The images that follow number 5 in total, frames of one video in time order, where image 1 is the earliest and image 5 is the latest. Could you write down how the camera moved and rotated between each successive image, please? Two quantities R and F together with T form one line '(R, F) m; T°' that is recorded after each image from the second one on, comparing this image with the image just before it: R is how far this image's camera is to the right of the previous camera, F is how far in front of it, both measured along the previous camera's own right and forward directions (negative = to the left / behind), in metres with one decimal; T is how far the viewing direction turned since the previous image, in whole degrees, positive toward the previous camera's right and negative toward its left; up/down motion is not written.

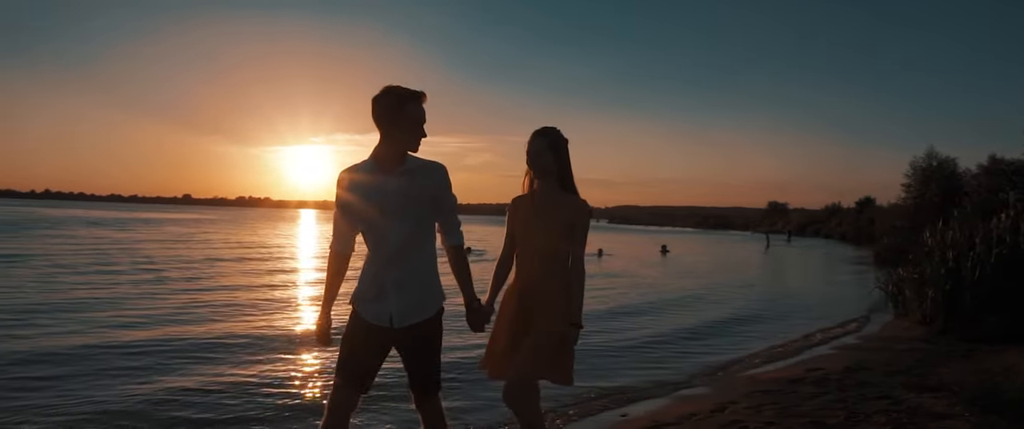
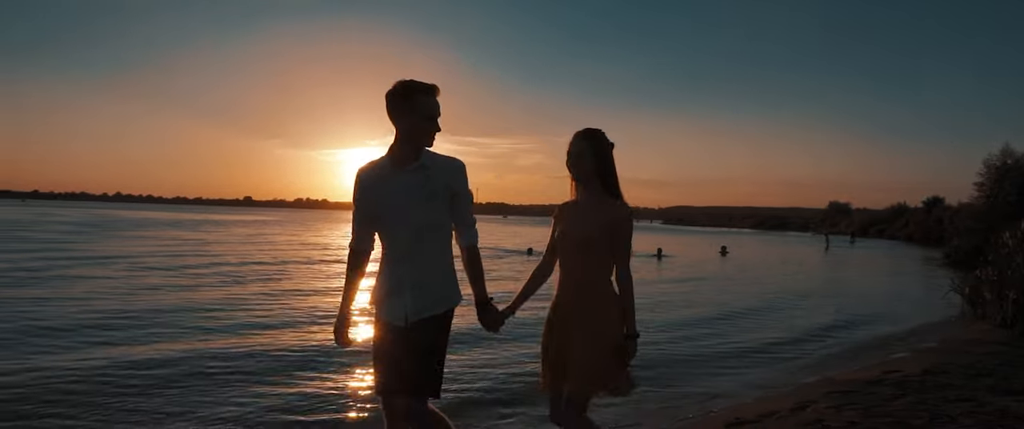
(-0.3, -0.2) m; -4°
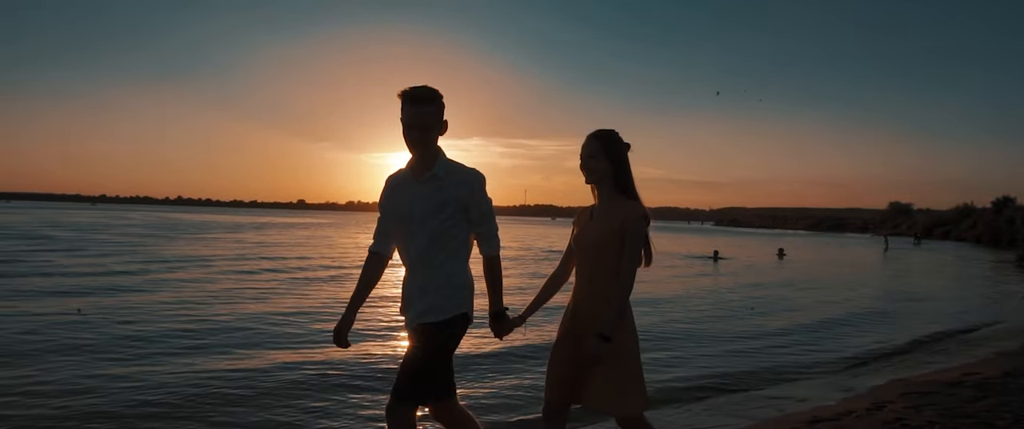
(-0.3, -0.2) m; -4°
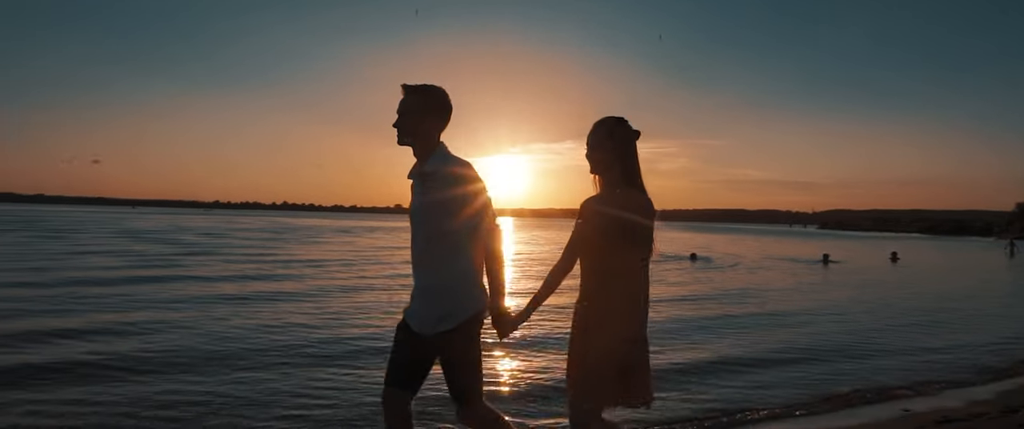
(-0.4, -0.6) m; -7°
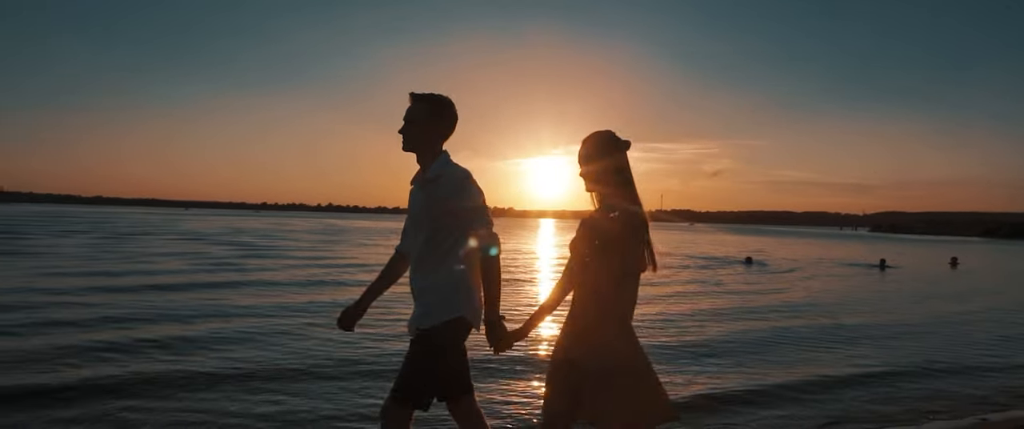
(-0.4, -0.3) m; -3°
